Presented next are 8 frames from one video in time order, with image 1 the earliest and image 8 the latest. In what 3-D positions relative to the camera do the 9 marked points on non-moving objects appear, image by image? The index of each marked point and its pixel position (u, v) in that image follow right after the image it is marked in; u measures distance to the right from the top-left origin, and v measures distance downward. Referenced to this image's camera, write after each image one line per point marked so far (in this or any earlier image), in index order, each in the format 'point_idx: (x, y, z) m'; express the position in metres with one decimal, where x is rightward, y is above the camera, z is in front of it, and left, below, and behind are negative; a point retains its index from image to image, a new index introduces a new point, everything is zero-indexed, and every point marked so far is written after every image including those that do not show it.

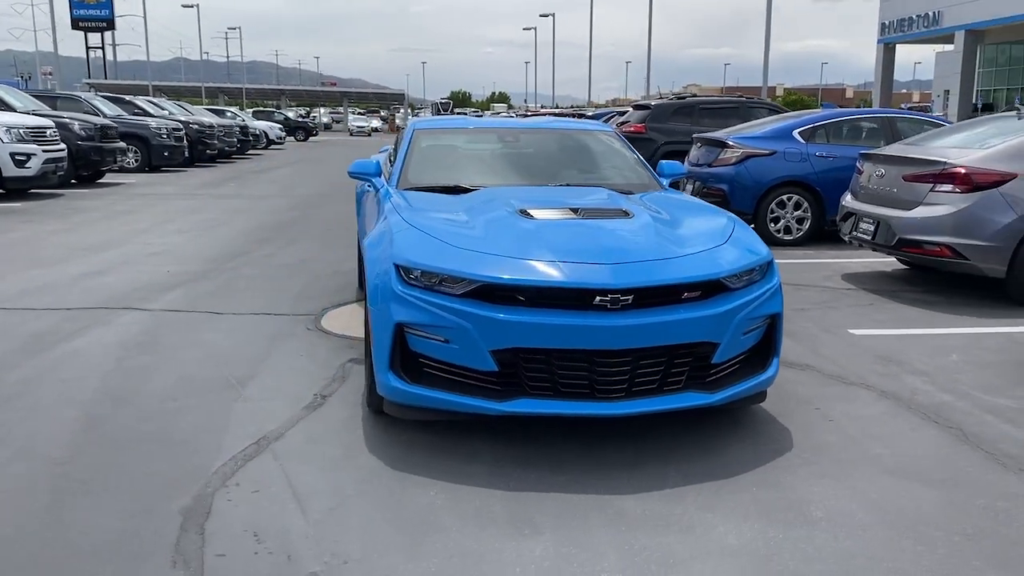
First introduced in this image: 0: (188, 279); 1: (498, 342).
0: (-2.9, +0.1, +7.9) m
1: (-0.1, -0.2, +3.8) m
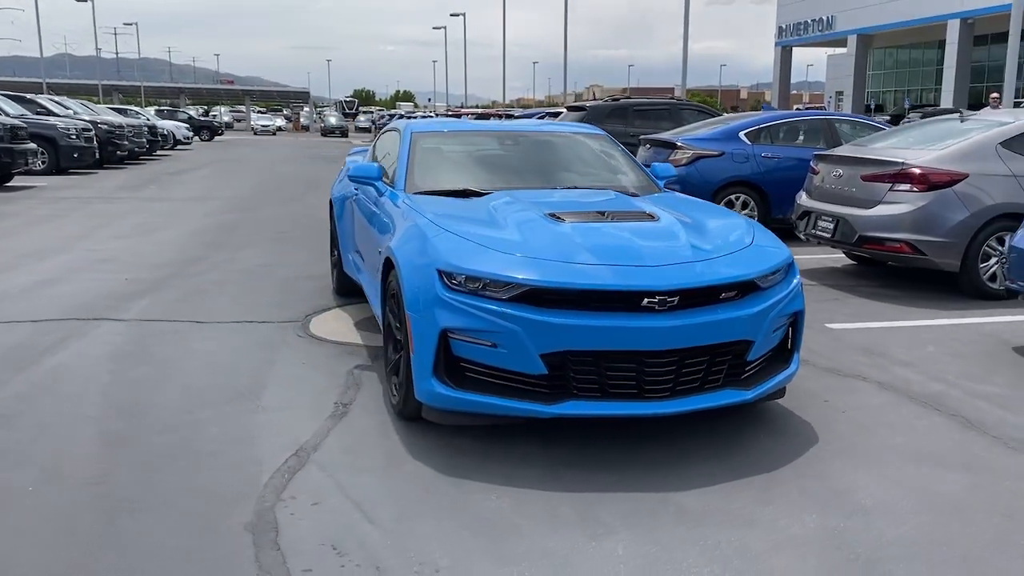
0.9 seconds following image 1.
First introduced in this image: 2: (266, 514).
0: (-3.1, 0.0, +7.6) m
1: (+0.2, -0.2, +3.8) m
2: (-0.9, -0.9, +3.4) m
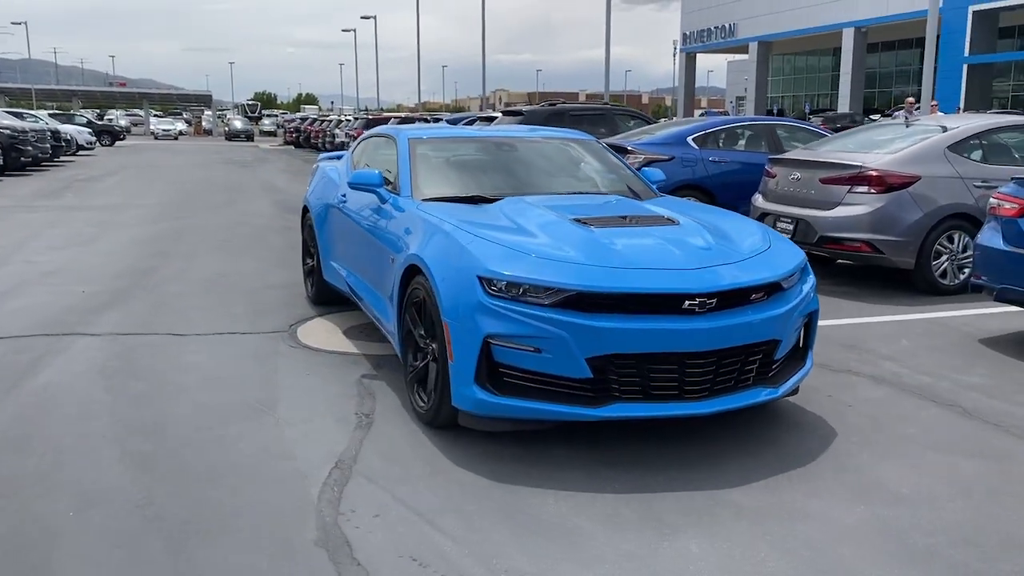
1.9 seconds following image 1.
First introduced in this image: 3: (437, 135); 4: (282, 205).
0: (-3.3, -0.1, +7.3) m
1: (+0.4, -0.3, +3.8) m
2: (-0.7, -0.9, +3.3) m
3: (-0.5, +1.0, +5.9) m
4: (-4.3, +1.6, +16.6) m
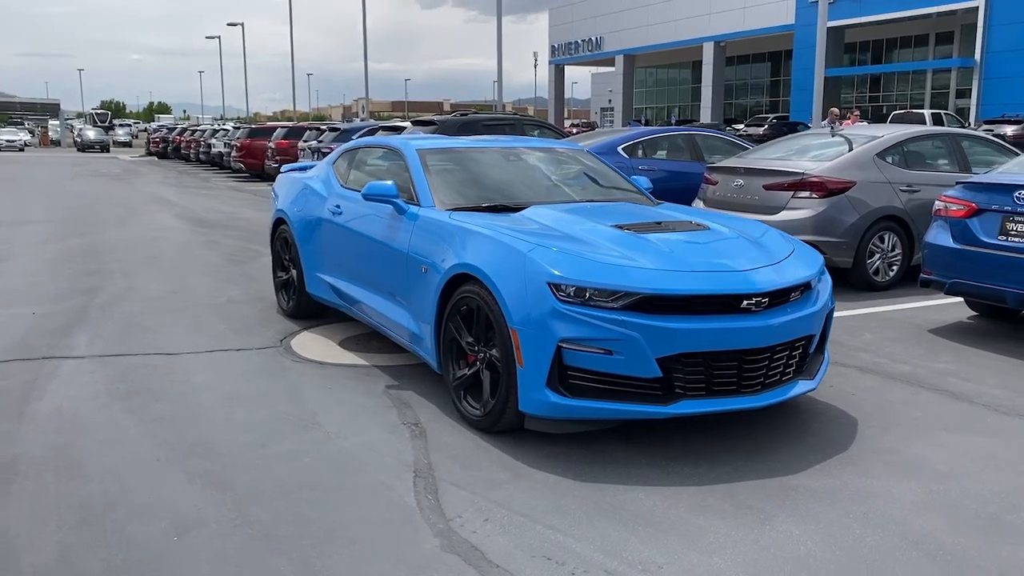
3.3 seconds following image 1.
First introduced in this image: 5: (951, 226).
0: (-3.4, -0.3, +6.9) m
1: (+0.7, -0.3, +4.0) m
2: (-0.2, -0.9, +3.4) m
3: (-0.5, +0.9, +5.9) m
4: (-5.9, +1.3, +16.0) m
5: (+3.3, +0.5, +6.7) m
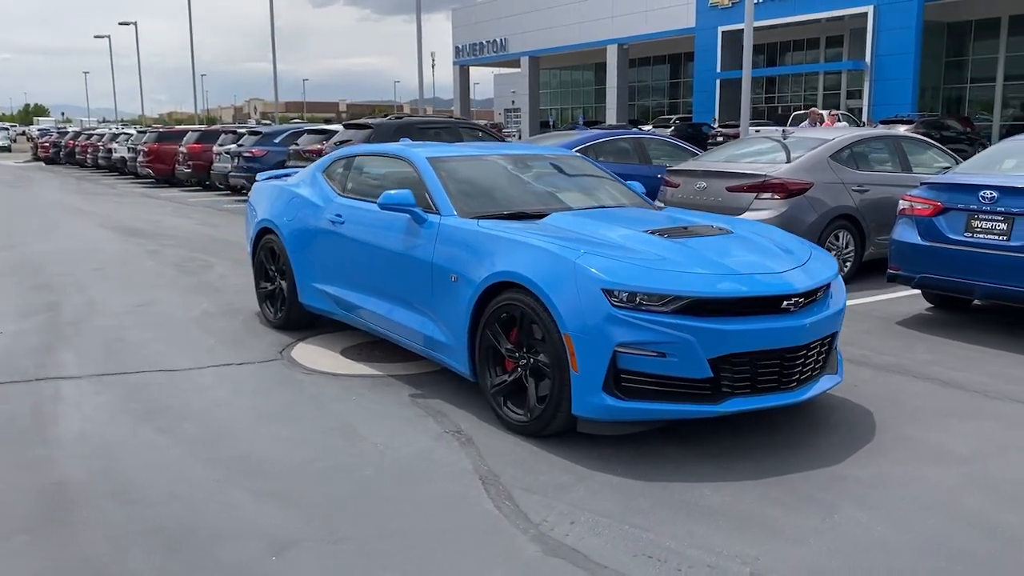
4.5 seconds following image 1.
0: (-3.5, -0.4, +6.6) m
1: (+1.0, -0.3, +4.2) m
2: (+0.1, -1.0, +3.4) m
3: (-0.4, +0.9, +5.9) m
4: (-7.0, +1.1, +15.3) m
5: (+3.3, +0.5, +7.2) m
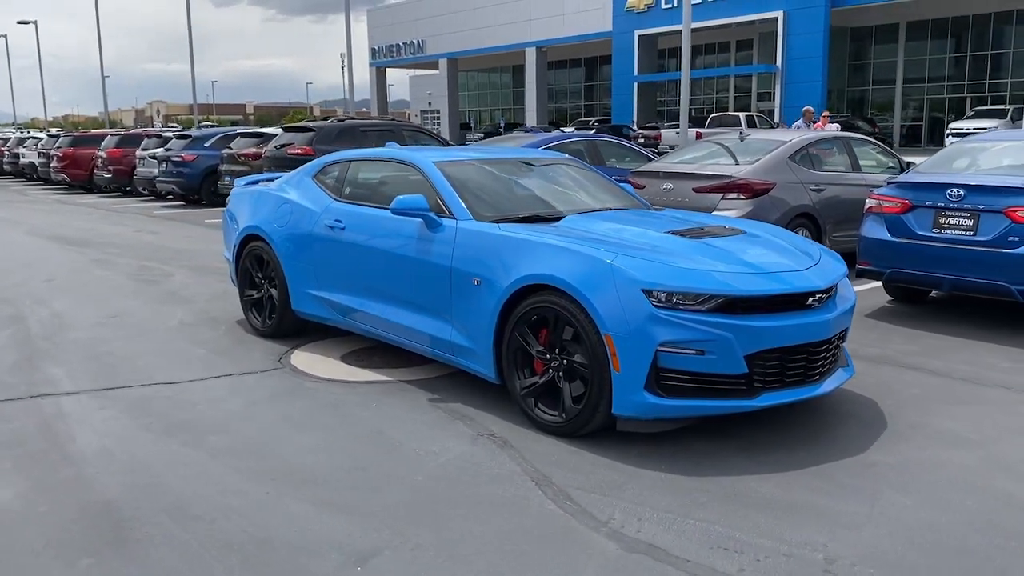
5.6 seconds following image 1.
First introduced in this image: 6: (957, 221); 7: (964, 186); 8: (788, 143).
0: (-3.5, -0.5, +6.3) m
1: (+1.2, -0.3, +4.3) m
2: (+0.4, -1.0, +3.5) m
3: (-0.4, +0.9, +5.9) m
4: (-7.8, +0.9, +14.7) m
5: (+3.2, +0.6, +7.5) m
6: (+3.5, +0.5, +7.0) m
7: (+3.5, +0.8, +6.9) m
8: (+3.0, +1.6, +9.8) m
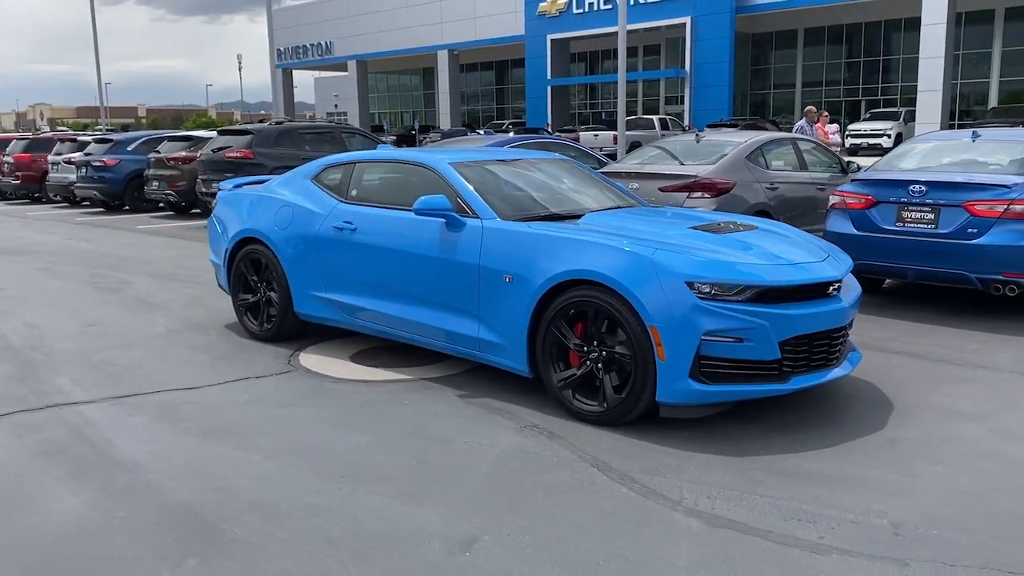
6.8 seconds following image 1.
0: (-3.4, -0.5, +6.1) m
1: (+1.4, -0.2, +4.6) m
2: (+0.8, -0.9, +3.7) m
3: (-0.4, +0.9, +6.1) m
4: (-8.6, +0.7, +14.0) m
5: (+3.1, +0.7, +8.0) m
6: (+3.5, +0.6, +7.5) m
7: (+3.5, +0.9, +7.4) m
8: (+2.7, +1.7, +10.2) m
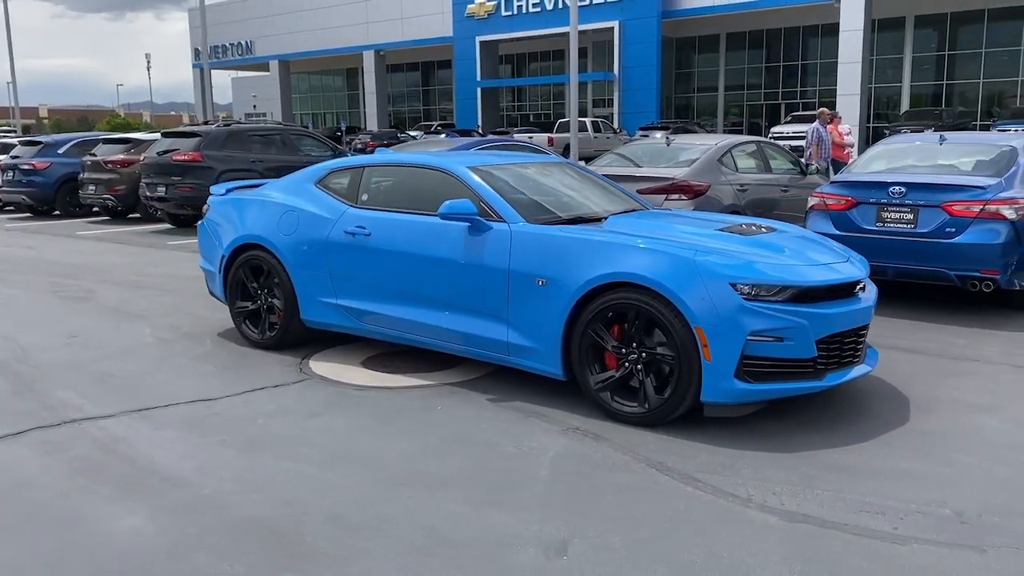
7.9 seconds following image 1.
0: (-3.3, -0.6, +5.8) m
1: (+1.7, -0.2, +4.8) m
2: (+1.1, -1.0, +3.8) m
3: (-0.3, +0.8, +6.0) m
4: (-9.2, +0.5, +13.2) m
5: (+3.0, +0.7, +8.3) m
6: (+3.4, +0.6, +7.8) m
7: (+3.4, +0.9, +7.8) m
8: (+2.4, +1.7, +10.4) m
